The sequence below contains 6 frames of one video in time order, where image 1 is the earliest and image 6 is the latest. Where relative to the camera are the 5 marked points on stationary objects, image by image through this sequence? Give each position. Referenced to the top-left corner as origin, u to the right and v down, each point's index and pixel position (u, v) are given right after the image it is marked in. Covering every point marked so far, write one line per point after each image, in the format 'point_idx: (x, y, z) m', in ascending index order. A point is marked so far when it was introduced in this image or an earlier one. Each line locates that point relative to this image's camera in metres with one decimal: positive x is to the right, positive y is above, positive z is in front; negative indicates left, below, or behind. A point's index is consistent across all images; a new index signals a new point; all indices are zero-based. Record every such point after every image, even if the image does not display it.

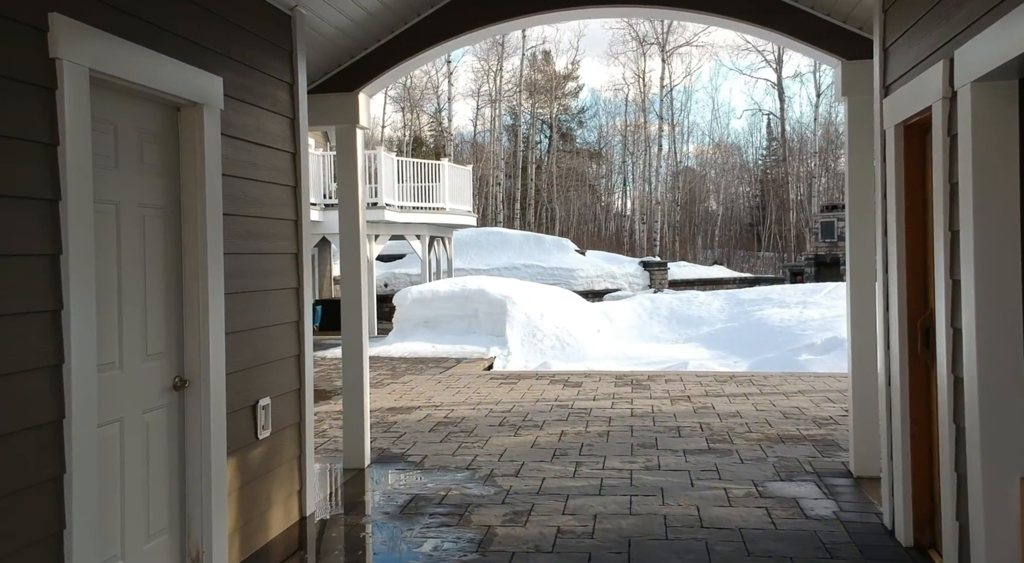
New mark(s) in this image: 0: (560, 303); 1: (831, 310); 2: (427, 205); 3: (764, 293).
0: (+0.7, -0.3, +13.3) m
1: (+4.4, -0.4, +11.9) m
2: (-1.8, +1.7, +18.7) m
3: (+4.1, -0.2, +13.8) m
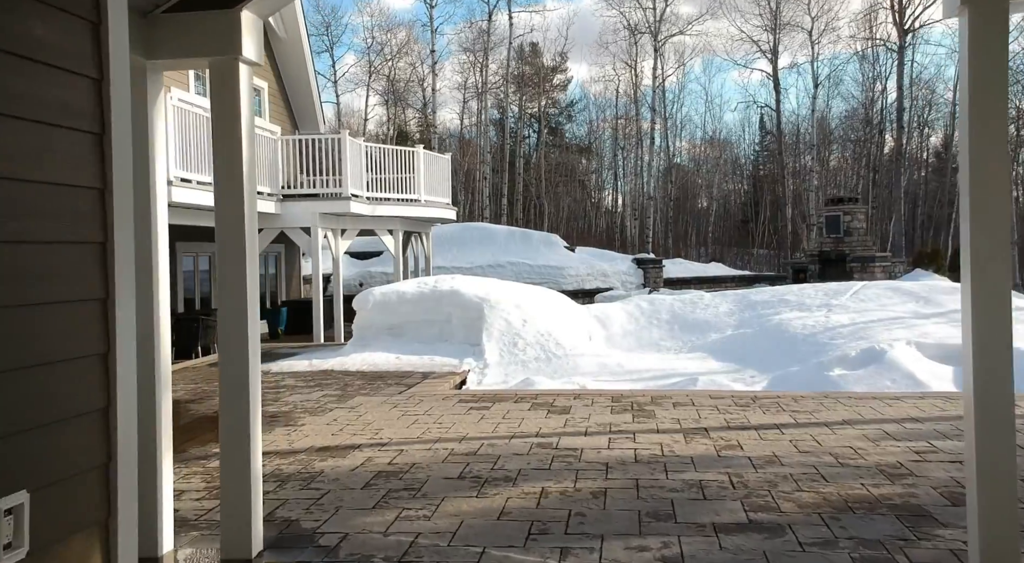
0: (+0.4, -0.3, +11.5) m
1: (+4.1, -0.4, +10.2) m
2: (-2.2, +1.7, +16.9) m
3: (+3.8, -0.2, +12.1) m
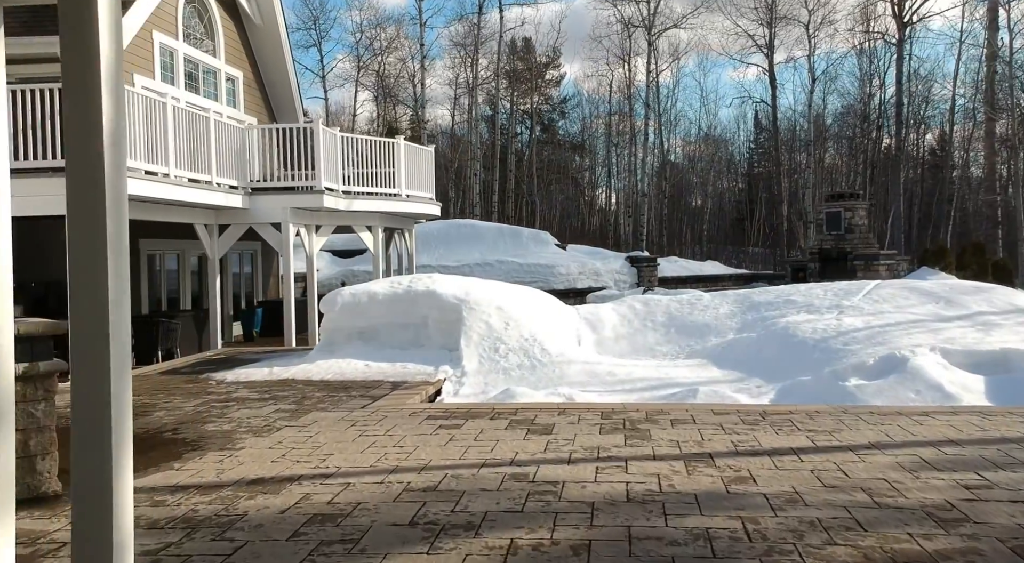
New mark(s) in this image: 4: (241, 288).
0: (+0.2, -0.3, +10.6) m
1: (+3.9, -0.4, +9.3) m
2: (-2.4, +1.7, +15.9) m
3: (+3.5, -0.2, +11.2) m
4: (-6.1, -0.1, +19.6) m
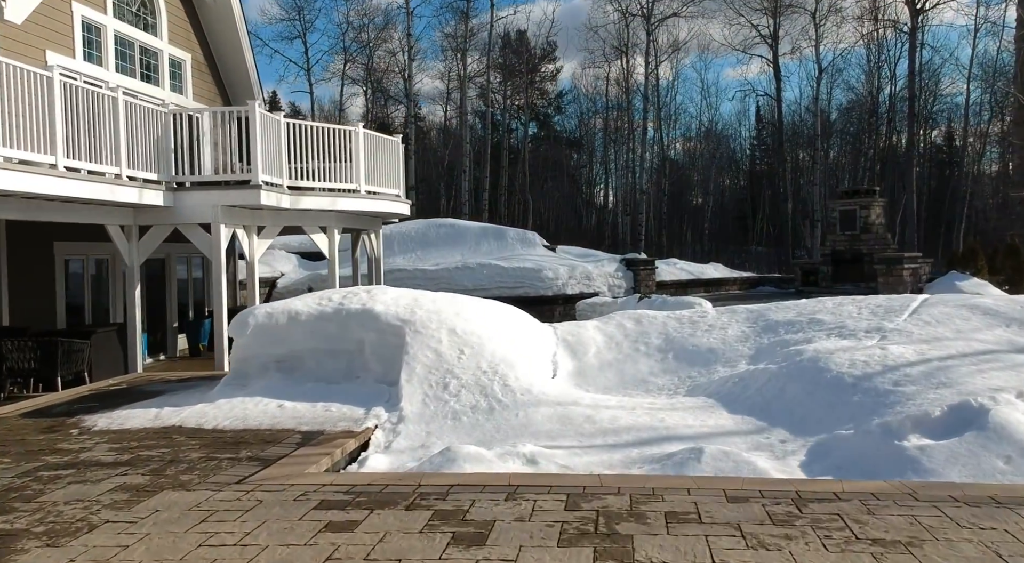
0: (-0.2, -0.5, +8.5) m
1: (+3.5, -0.5, +7.2) m
2: (-2.9, +1.6, +13.8) m
3: (+3.1, -0.3, +9.1) m
4: (-6.5, -0.3, +17.6) m
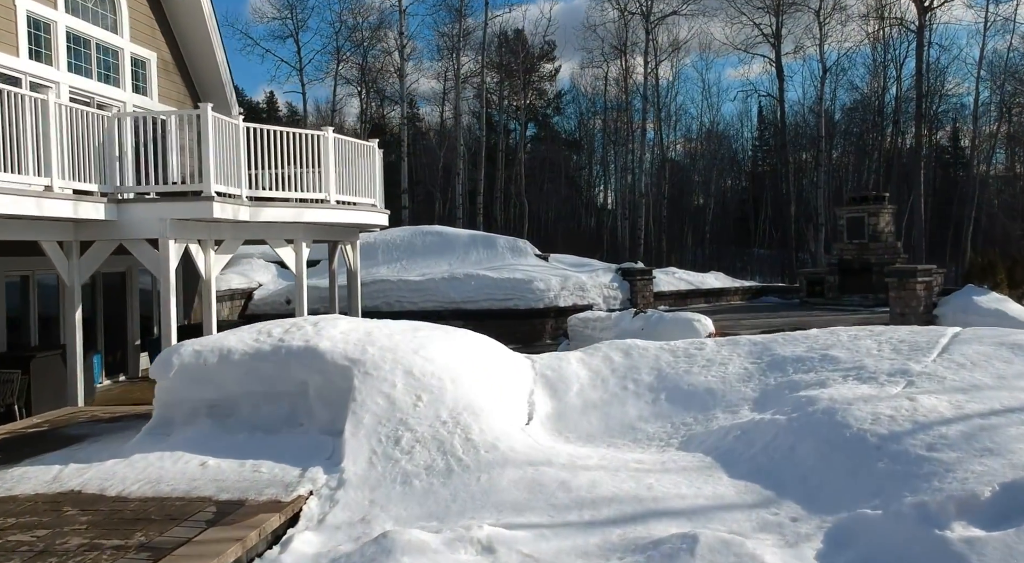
0: (-0.5, -0.7, +7.4) m
1: (+3.2, -0.8, +6.1) m
2: (-3.1, +1.3, +12.7) m
3: (+2.9, -0.6, +8.0) m
4: (-6.8, -0.6, +16.4) m
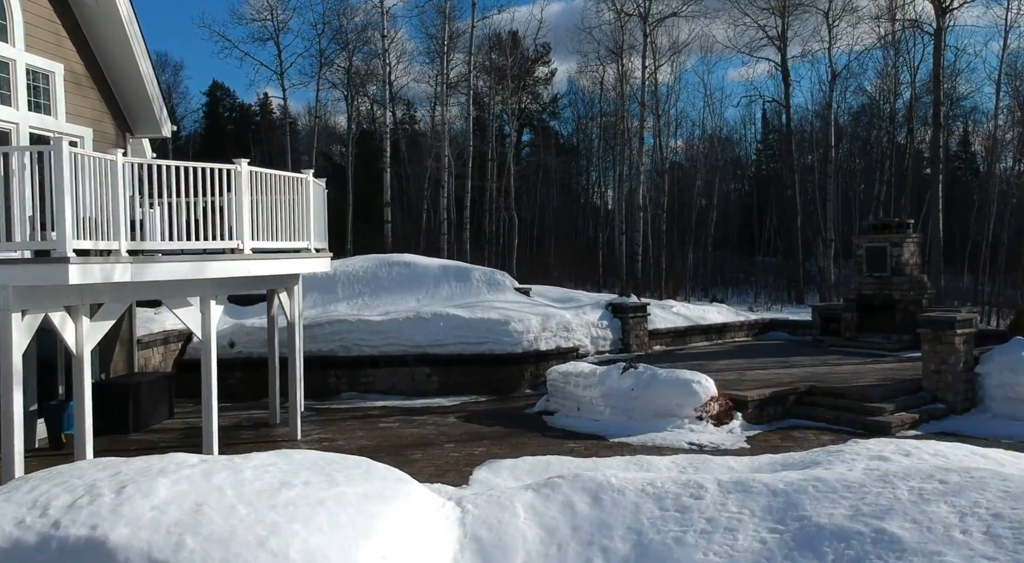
0: (-1.0, -1.6, +4.9) m
1: (+2.7, -1.7, +3.6) m
2: (-3.7, +0.5, +10.3) m
3: (+2.3, -1.4, +5.5) m
4: (-7.3, -1.4, +14.0) m
